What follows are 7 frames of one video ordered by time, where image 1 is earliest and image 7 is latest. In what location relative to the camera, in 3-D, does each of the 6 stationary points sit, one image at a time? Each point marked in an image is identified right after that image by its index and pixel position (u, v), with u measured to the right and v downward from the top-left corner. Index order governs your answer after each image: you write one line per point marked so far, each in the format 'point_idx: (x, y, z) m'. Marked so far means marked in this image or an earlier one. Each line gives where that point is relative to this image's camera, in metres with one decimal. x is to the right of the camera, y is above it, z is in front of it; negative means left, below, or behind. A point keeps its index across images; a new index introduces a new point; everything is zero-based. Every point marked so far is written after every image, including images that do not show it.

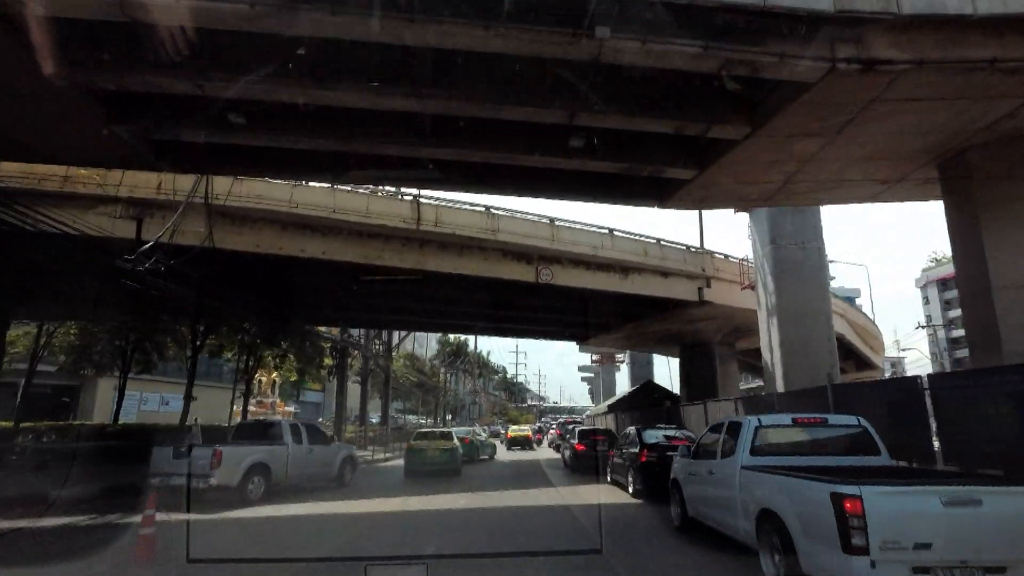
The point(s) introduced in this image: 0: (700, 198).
0: (+4.5, +2.1, +13.6) m
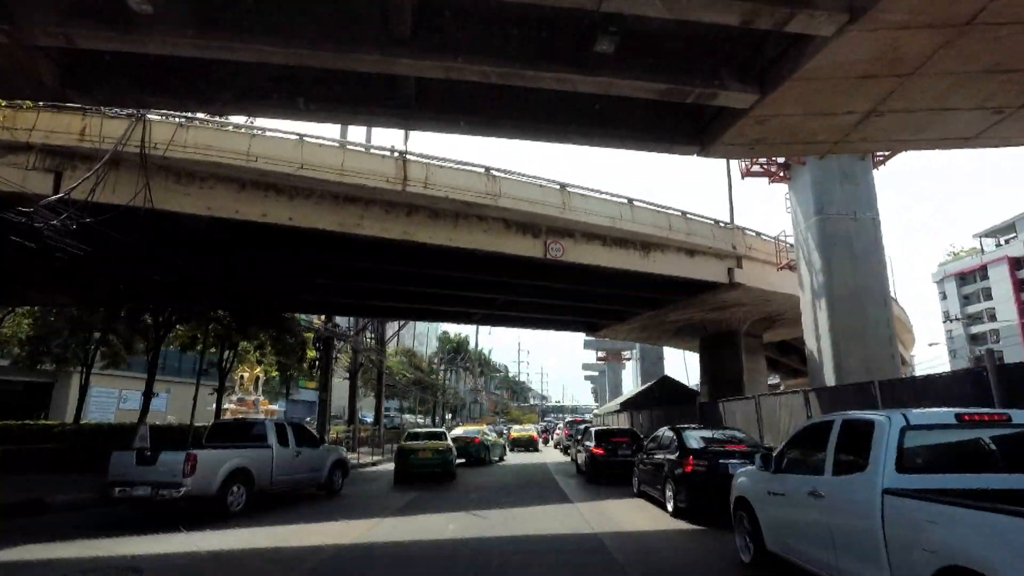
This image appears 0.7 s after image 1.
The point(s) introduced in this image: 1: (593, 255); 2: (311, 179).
0: (+4.6, +2.8, +10.8) m
1: (+2.5, +1.0, +17.6) m
2: (-4.8, +2.6, +13.6) m
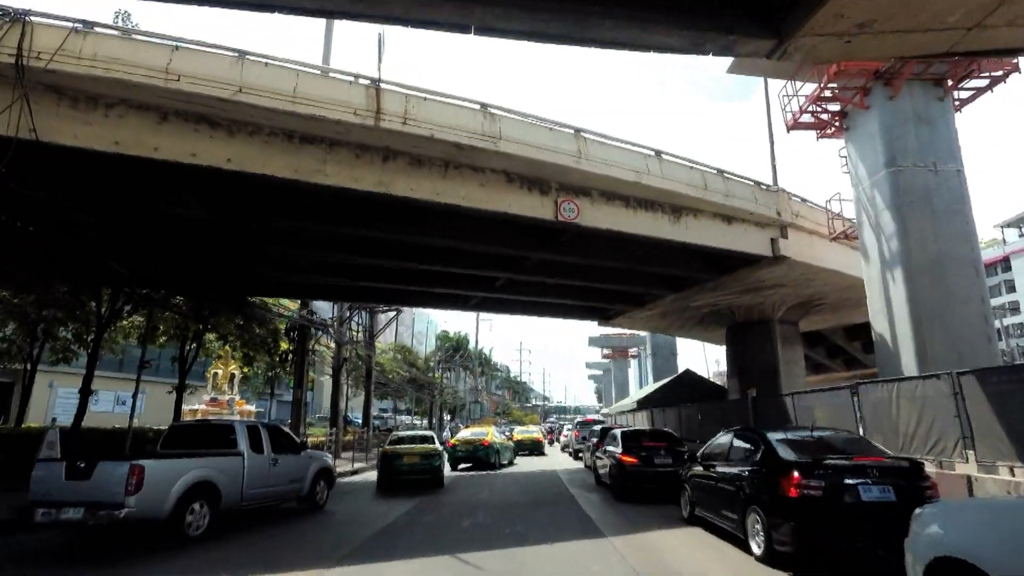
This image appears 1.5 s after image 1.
0: (+4.6, +3.6, +7.6) m
1: (+2.6, +1.8, +14.5) m
2: (-4.7, +3.3, +10.5) m
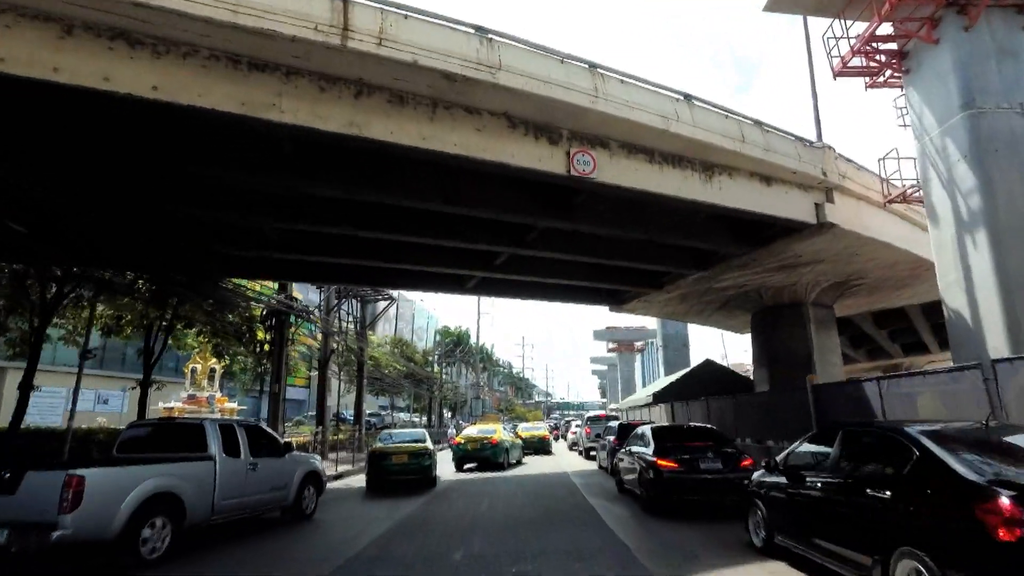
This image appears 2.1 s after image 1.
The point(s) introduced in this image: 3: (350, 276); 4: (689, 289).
0: (+4.7, +4.2, +5.3) m
1: (+2.7, +2.4, +12.2) m
2: (-4.7, +3.9, +8.2) m
3: (-5.0, +0.3, +17.4) m
4: (+6.2, 0.0, +19.8) m
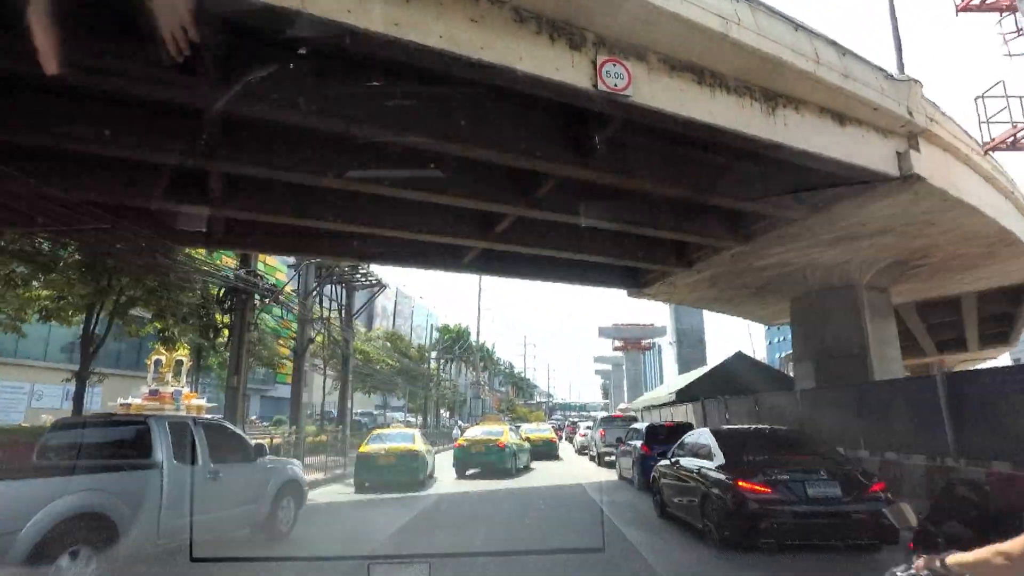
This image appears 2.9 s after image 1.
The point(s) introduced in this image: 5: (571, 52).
0: (+4.8, +4.9, +2.4) m
1: (+2.8, +3.1, +9.3) m
2: (-4.6, +4.6, +5.3) m
3: (-4.9, +1.0, +14.5) m
4: (+6.3, +0.6, +16.9) m
5: (+0.9, +3.5, +8.3) m
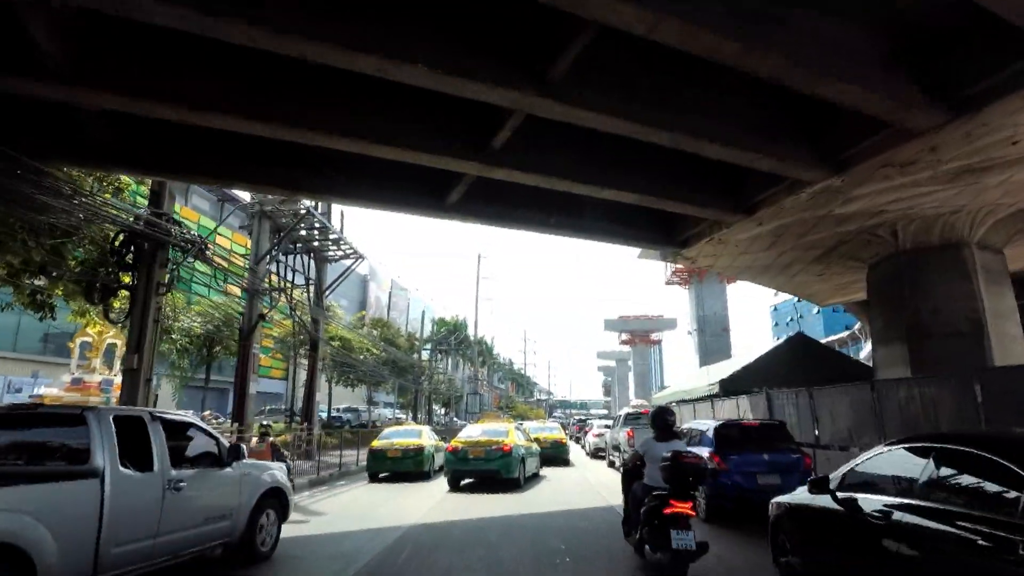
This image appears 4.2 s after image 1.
0: (+4.9, +5.8, -1.7) m
1: (+2.9, +4.0, +5.1) m
2: (-4.5, +5.6, +1.2) m
3: (-4.8, +2.1, +10.4) m
4: (+6.4, +1.6, +12.8) m
5: (+1.0, +4.5, +4.2) m
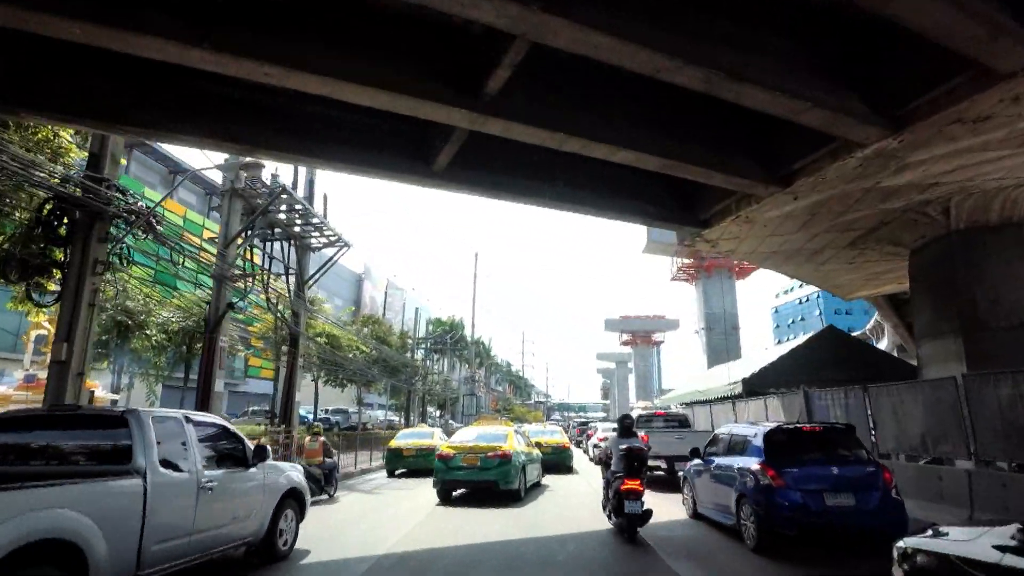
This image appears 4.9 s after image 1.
0: (+4.9, +6.2, -3.4) m
1: (+2.9, +4.4, +3.5) m
2: (-4.4, +6.0, -0.5) m
3: (-4.8, +2.4, +8.7) m
4: (+6.4, +1.9, +11.1) m
5: (+1.0, +4.8, +2.6) m
